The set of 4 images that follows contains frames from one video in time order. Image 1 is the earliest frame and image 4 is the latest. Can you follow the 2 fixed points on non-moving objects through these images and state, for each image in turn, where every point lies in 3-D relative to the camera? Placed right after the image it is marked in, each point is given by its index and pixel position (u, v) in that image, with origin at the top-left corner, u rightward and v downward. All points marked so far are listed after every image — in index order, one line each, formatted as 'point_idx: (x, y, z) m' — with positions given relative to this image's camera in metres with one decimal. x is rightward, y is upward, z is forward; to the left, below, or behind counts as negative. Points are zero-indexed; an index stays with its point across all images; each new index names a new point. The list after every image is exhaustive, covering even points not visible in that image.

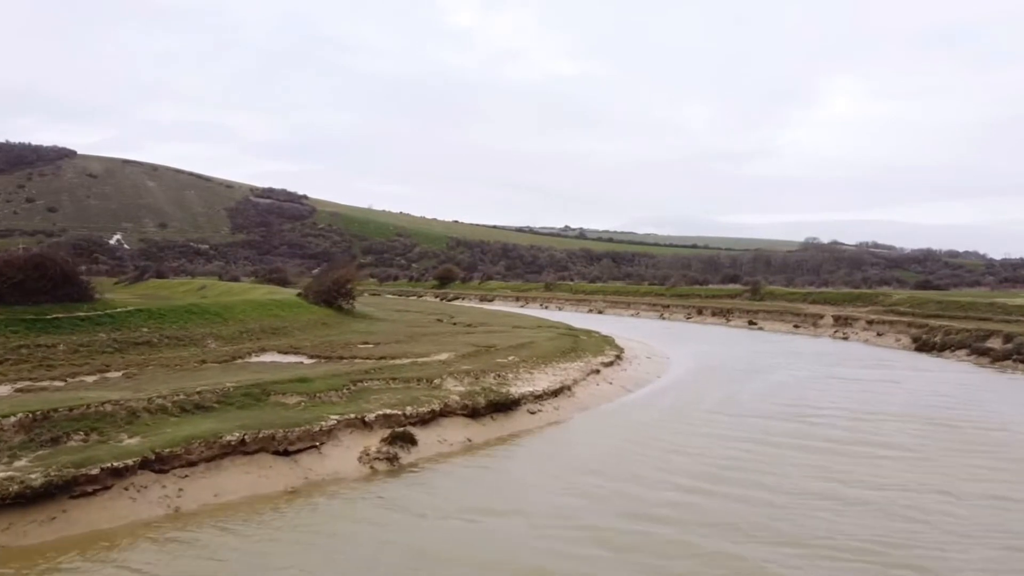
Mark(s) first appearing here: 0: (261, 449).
0: (-5.2, -3.3, +14.7) m
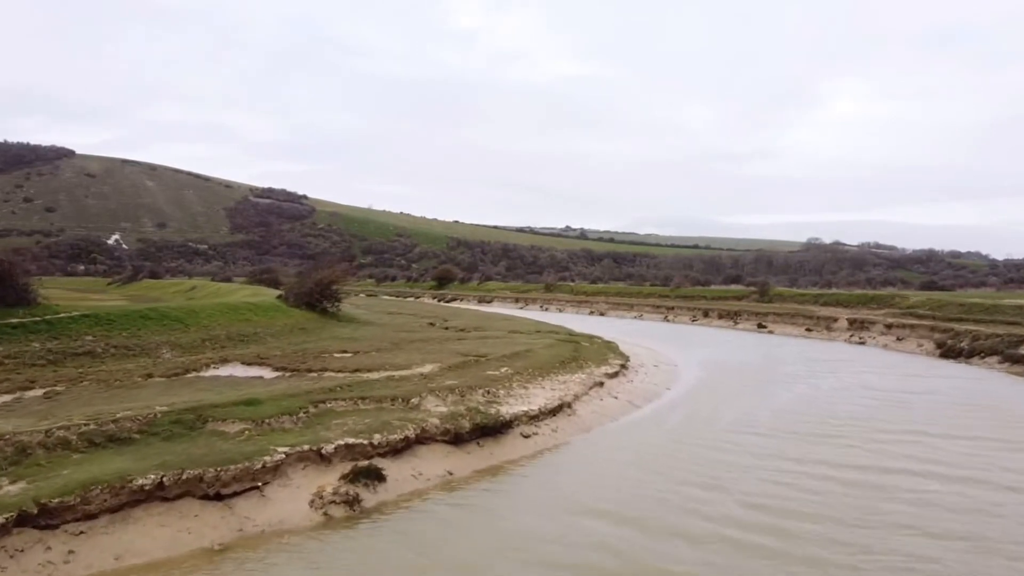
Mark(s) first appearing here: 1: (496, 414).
0: (-5.4, -3.4, +11.9) m
1: (-0.4, -3.2, +17.9) m
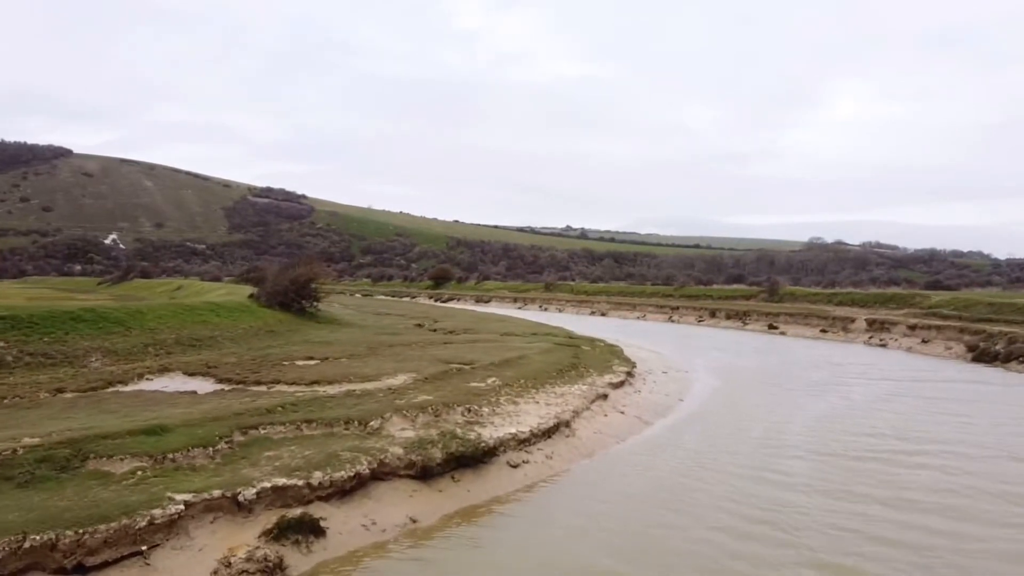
0: (-5.7, -3.3, +8.5) m
1: (-0.7, -3.1, +14.5) m
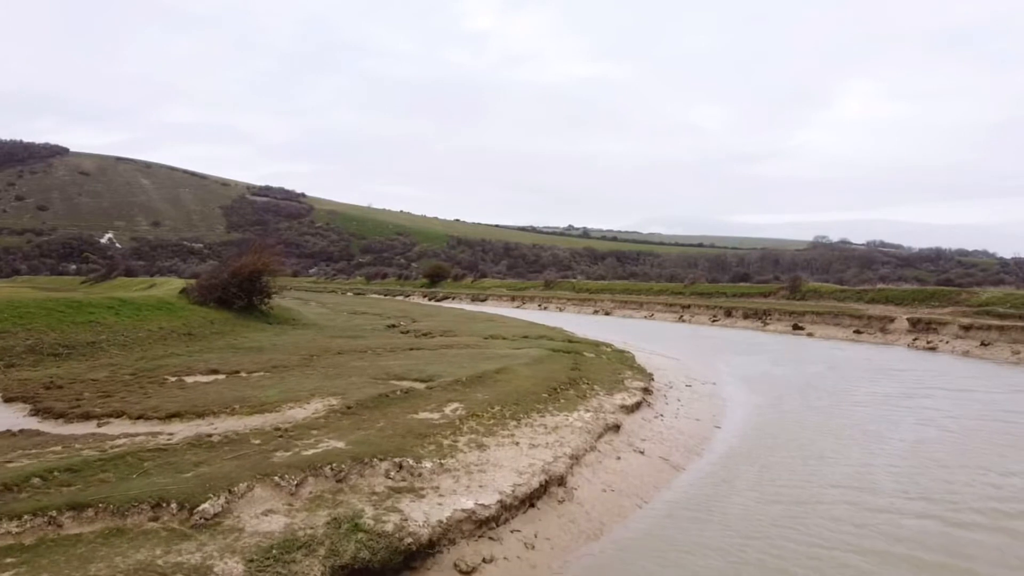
0: (-6.3, -3.0, +2.3) m
1: (-1.3, -2.8, +8.4) m
